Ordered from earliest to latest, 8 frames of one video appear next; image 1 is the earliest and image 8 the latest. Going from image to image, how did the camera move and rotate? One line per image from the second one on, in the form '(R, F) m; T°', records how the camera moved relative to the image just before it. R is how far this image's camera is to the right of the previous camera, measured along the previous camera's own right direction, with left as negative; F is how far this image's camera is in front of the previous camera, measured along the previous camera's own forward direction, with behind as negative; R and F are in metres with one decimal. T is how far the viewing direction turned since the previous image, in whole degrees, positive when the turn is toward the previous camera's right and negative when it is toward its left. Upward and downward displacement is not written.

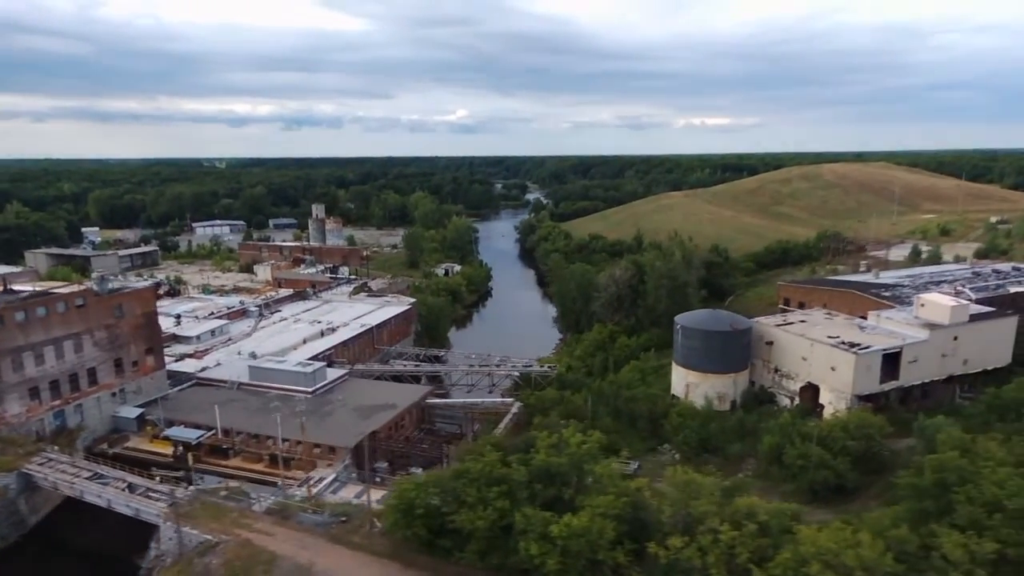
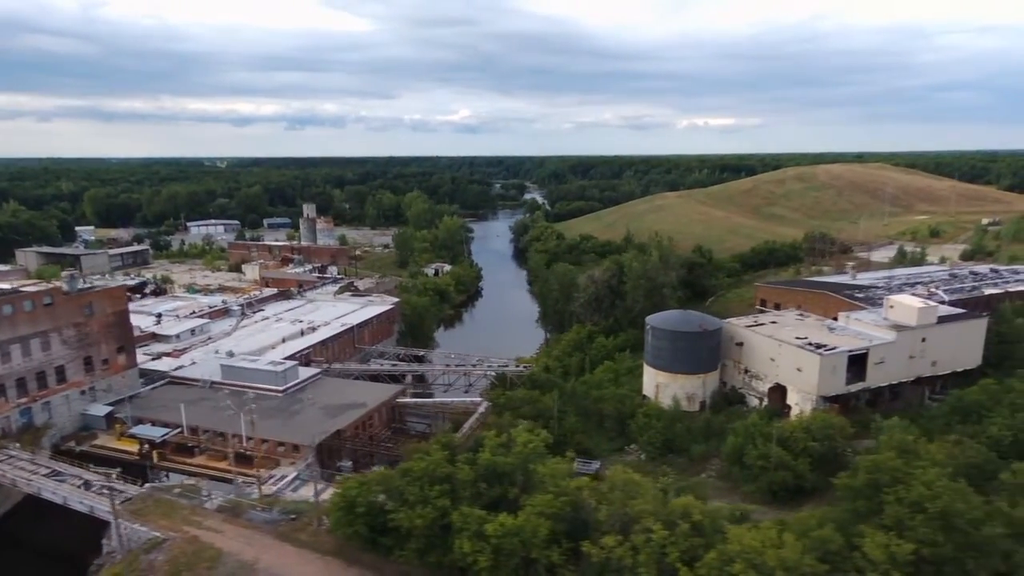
(+2.1, -0.2) m; 0°
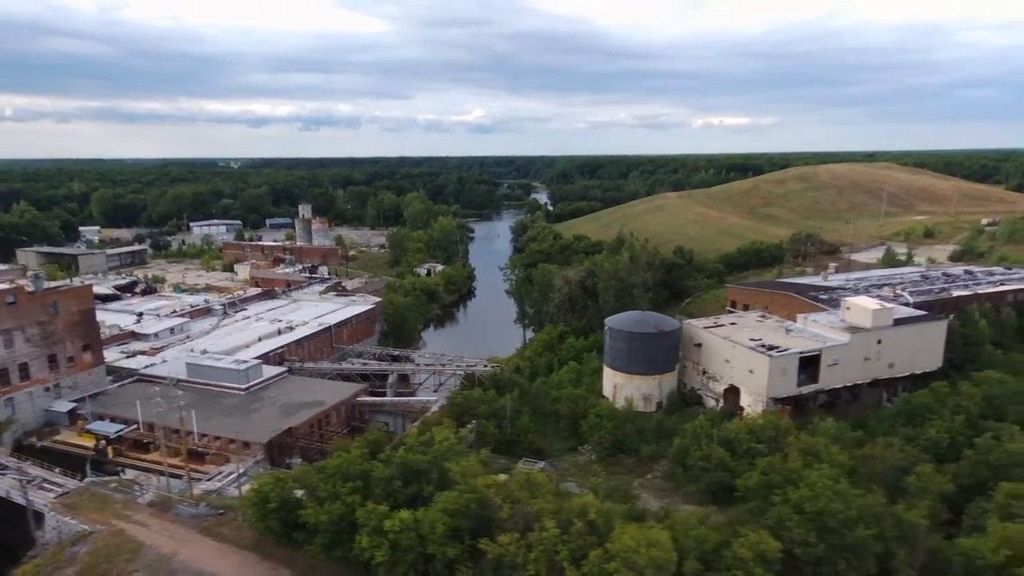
(+3.6, -0.4) m; -1°
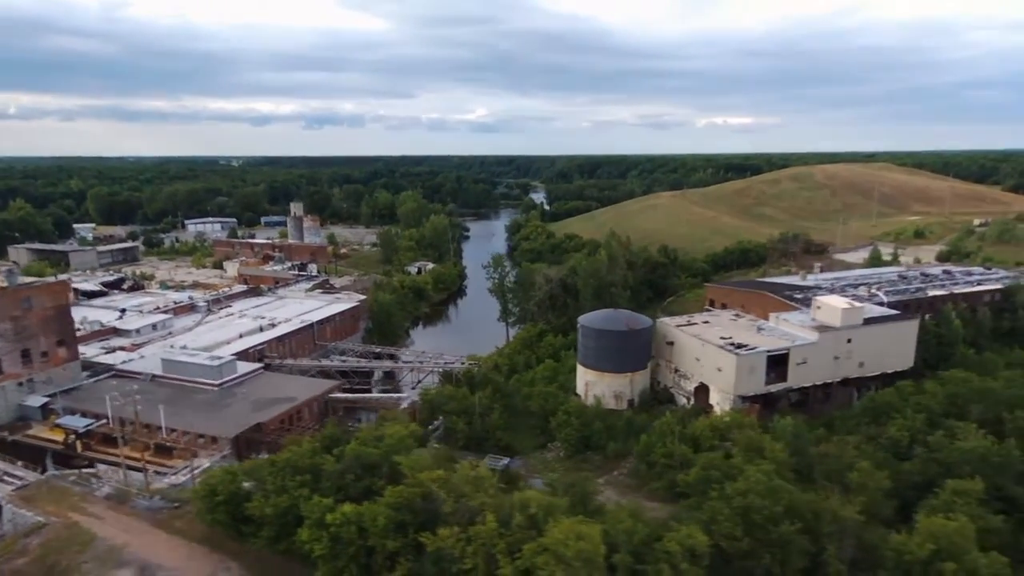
(+1.9, -0.1) m; 0°
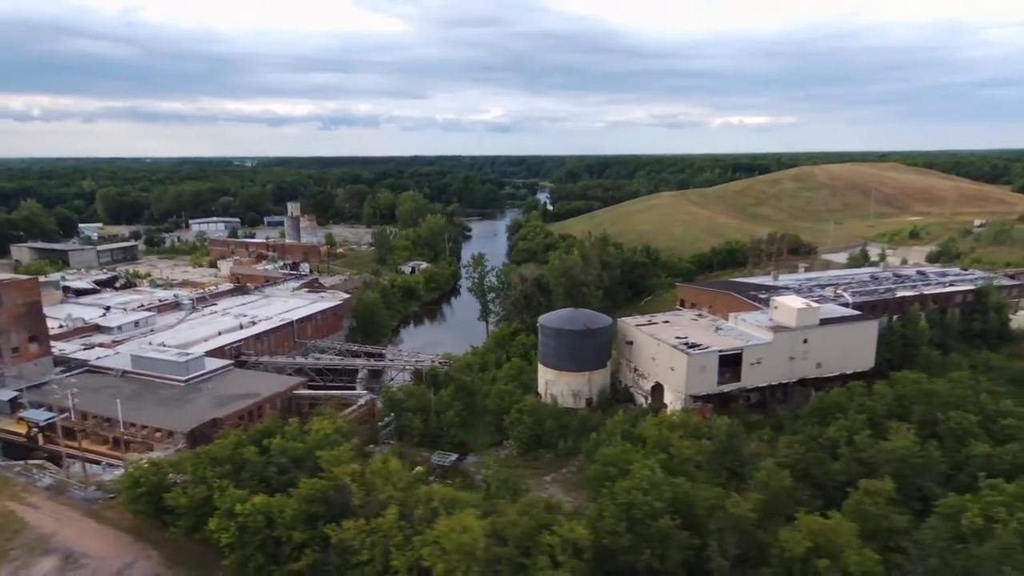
(+3.6, -0.3) m; -1°
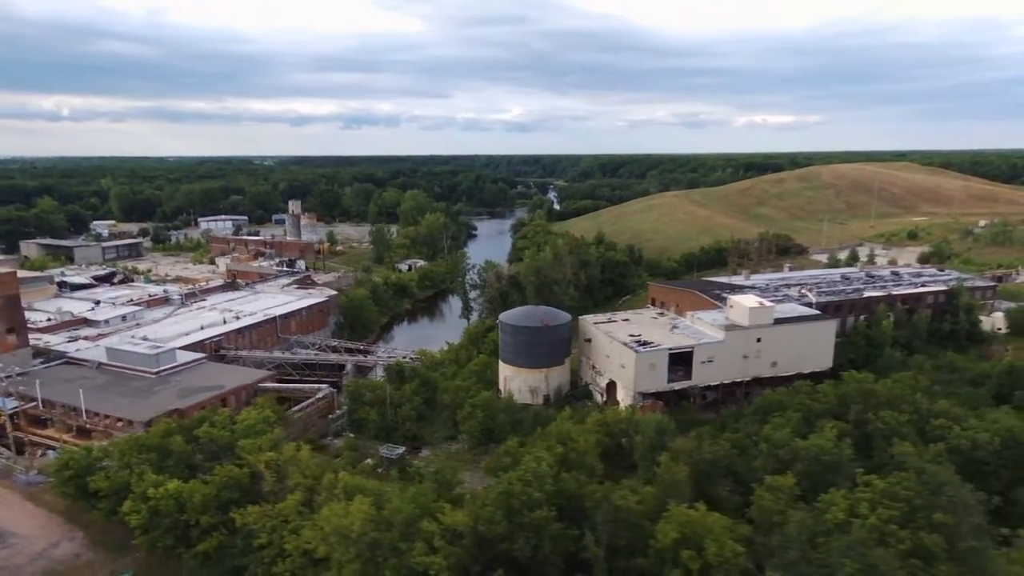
(+4.0, -0.5) m; -2°
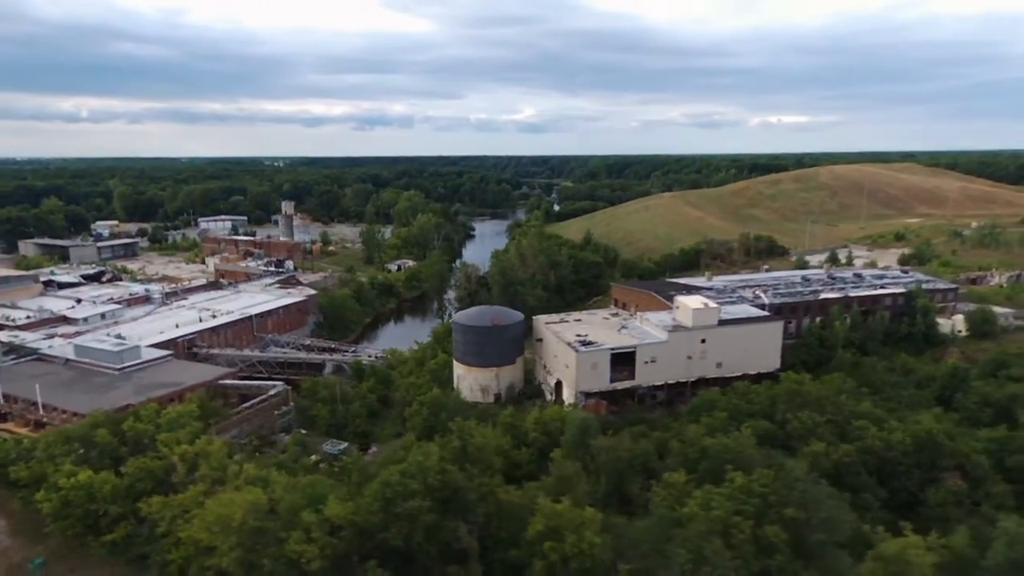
(+4.0, -0.5) m; -1°
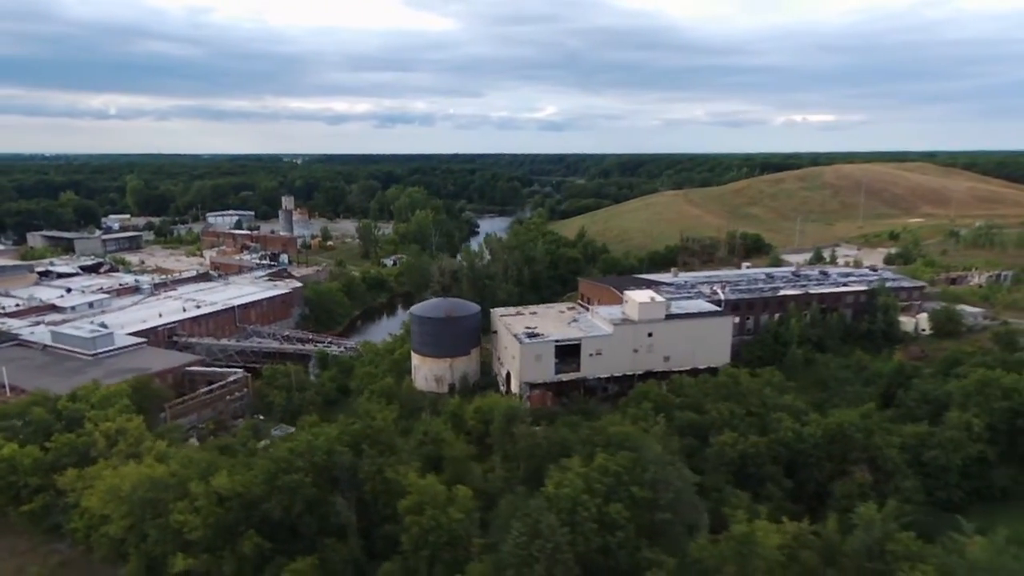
(+4.4, -0.6) m; -2°
